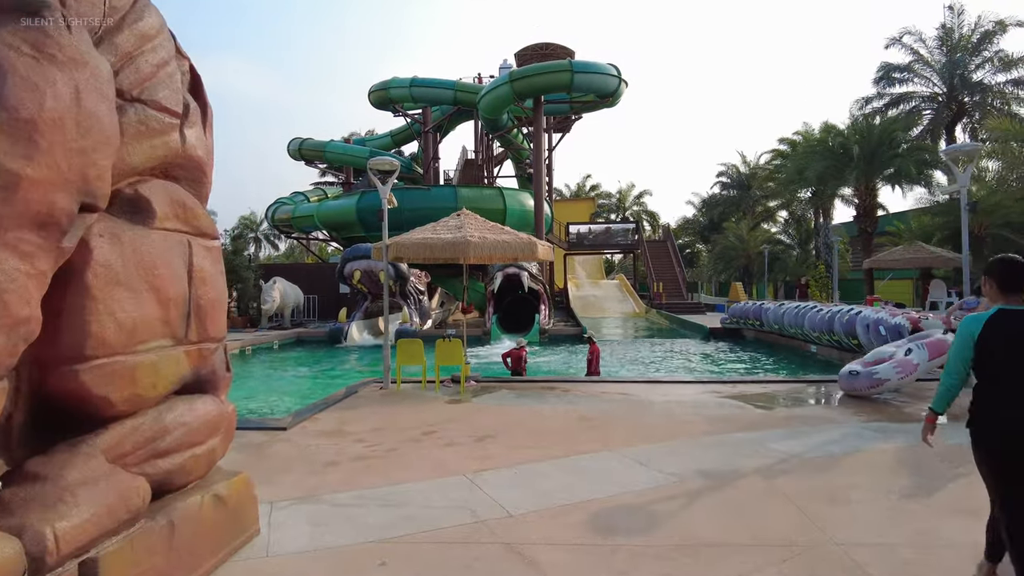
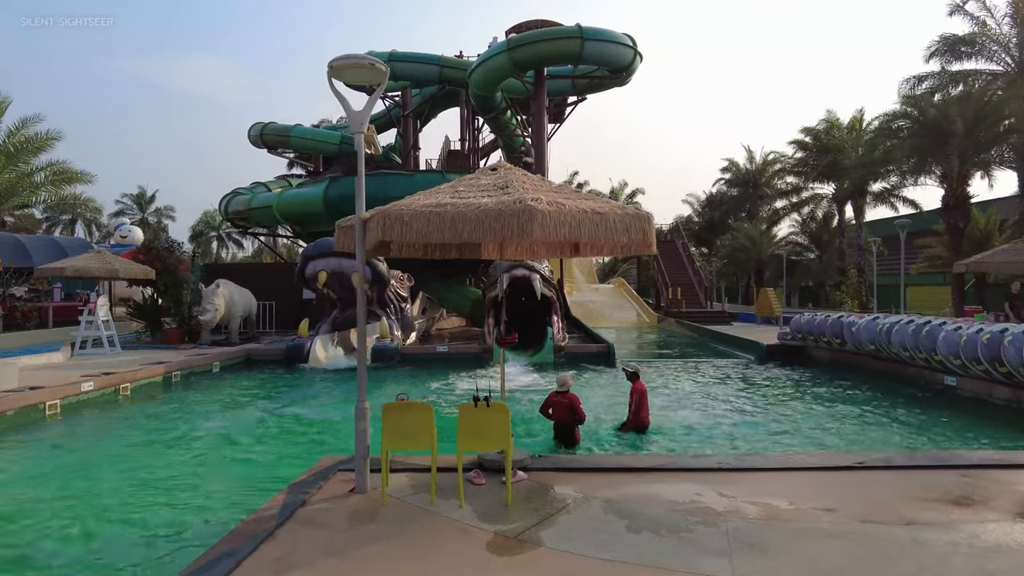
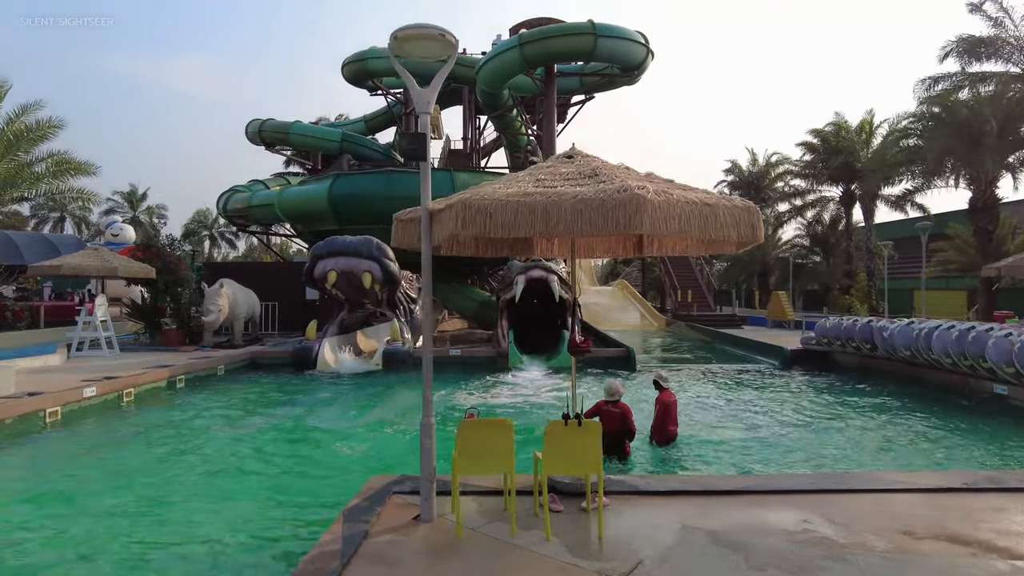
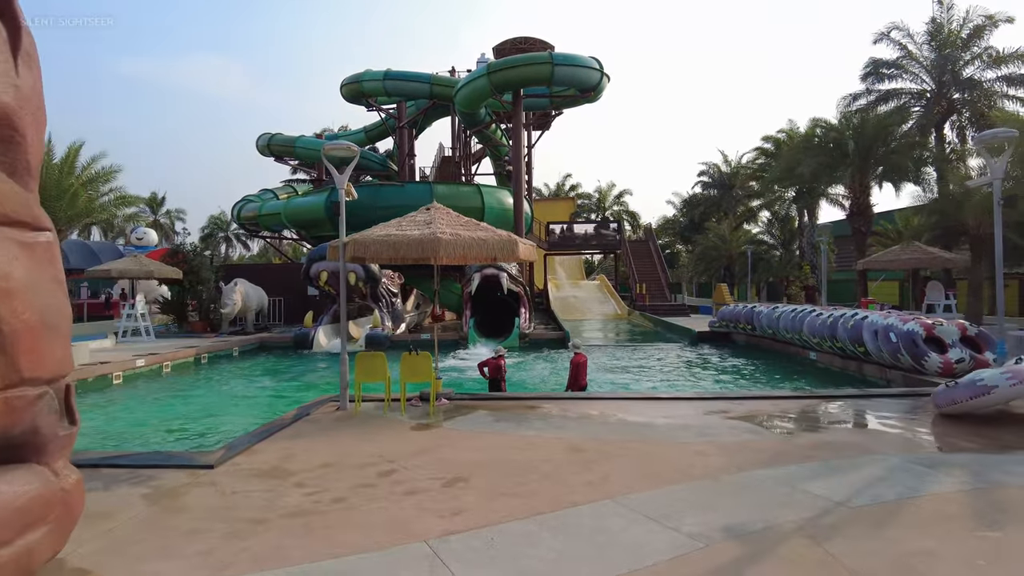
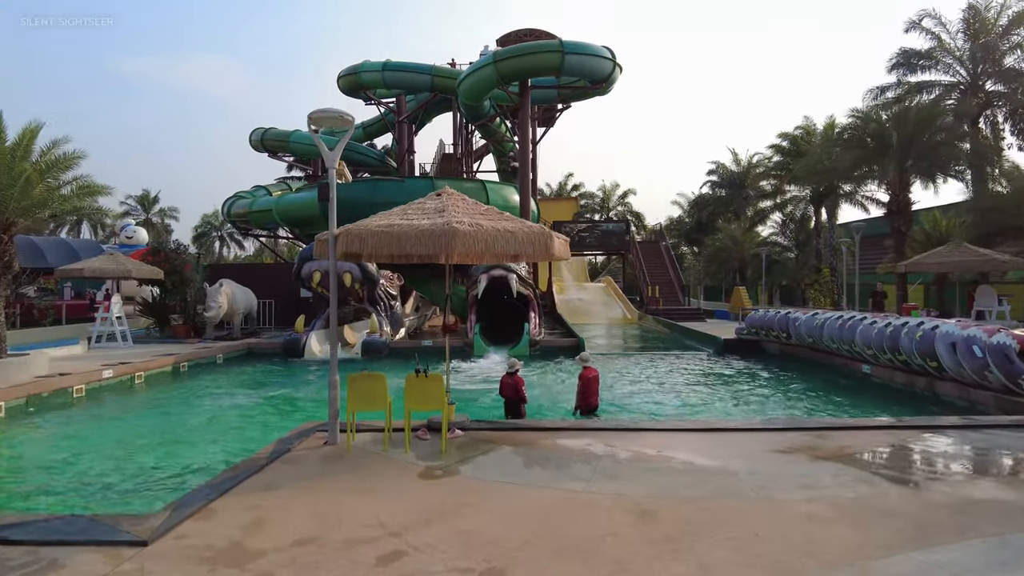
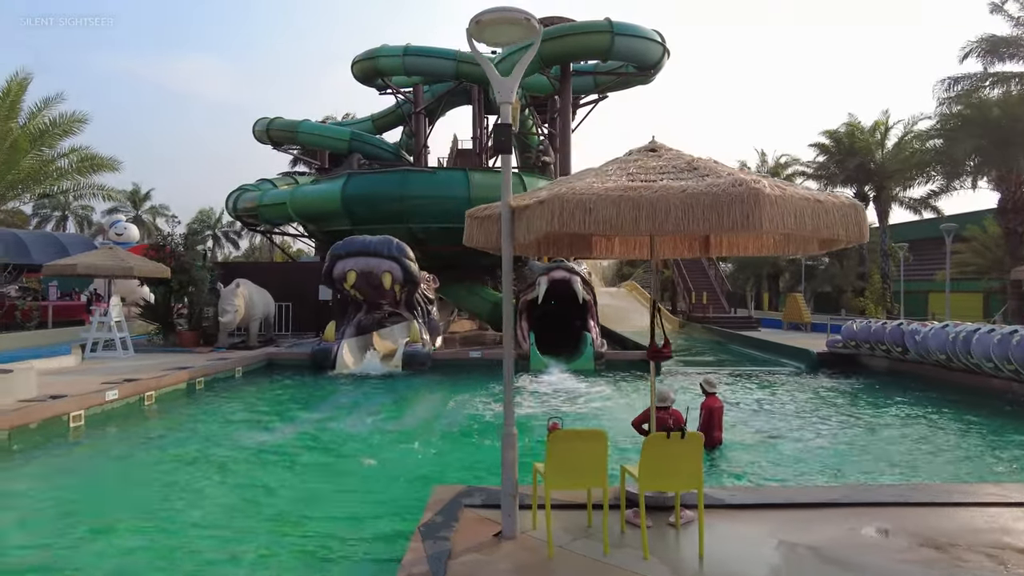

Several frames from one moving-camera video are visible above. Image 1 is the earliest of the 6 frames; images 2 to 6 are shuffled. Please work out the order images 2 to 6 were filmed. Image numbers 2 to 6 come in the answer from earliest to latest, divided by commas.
4, 5, 2, 3, 6
